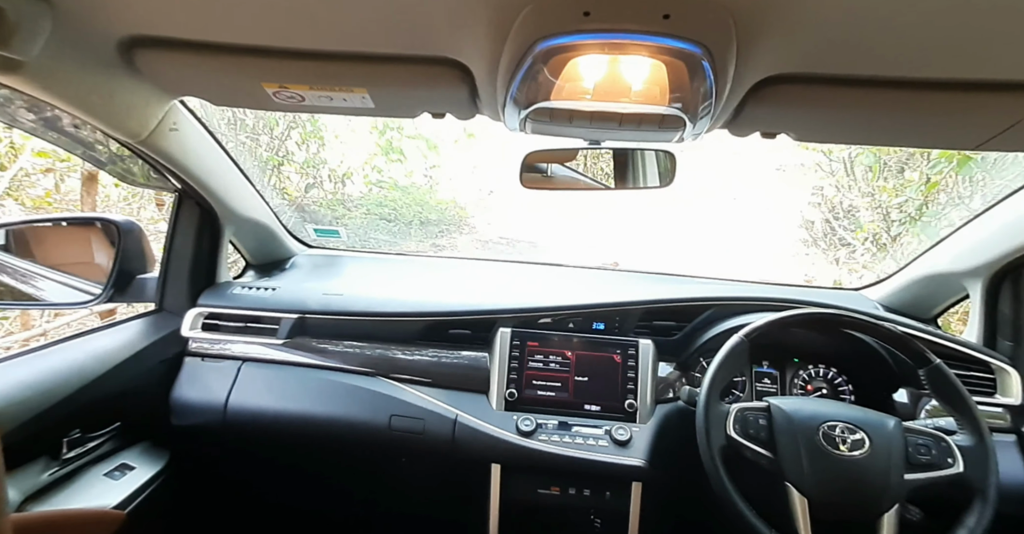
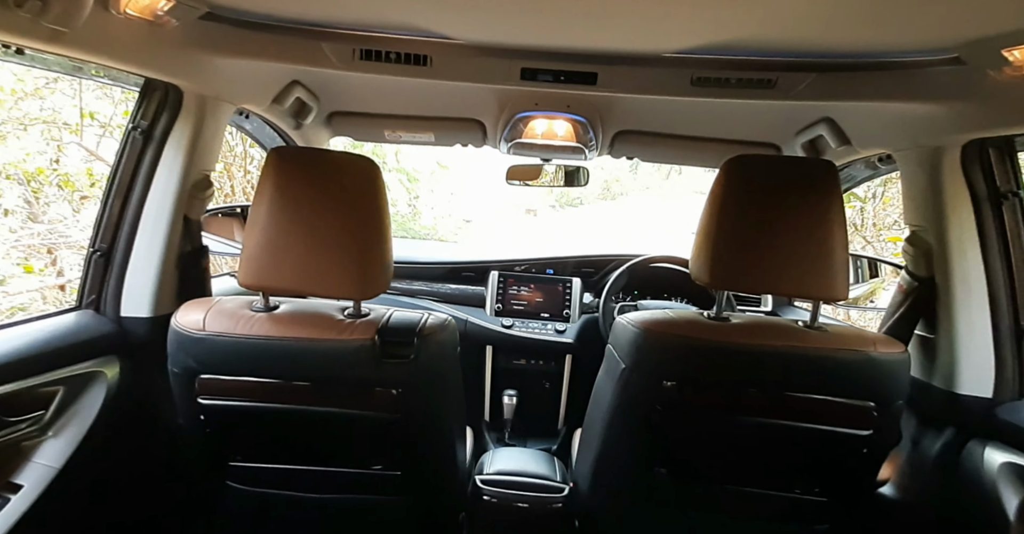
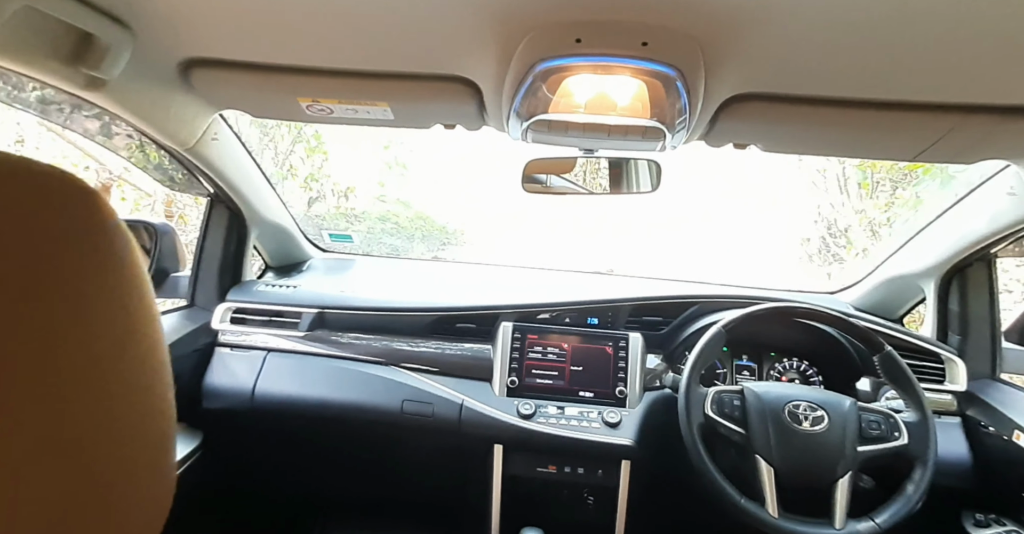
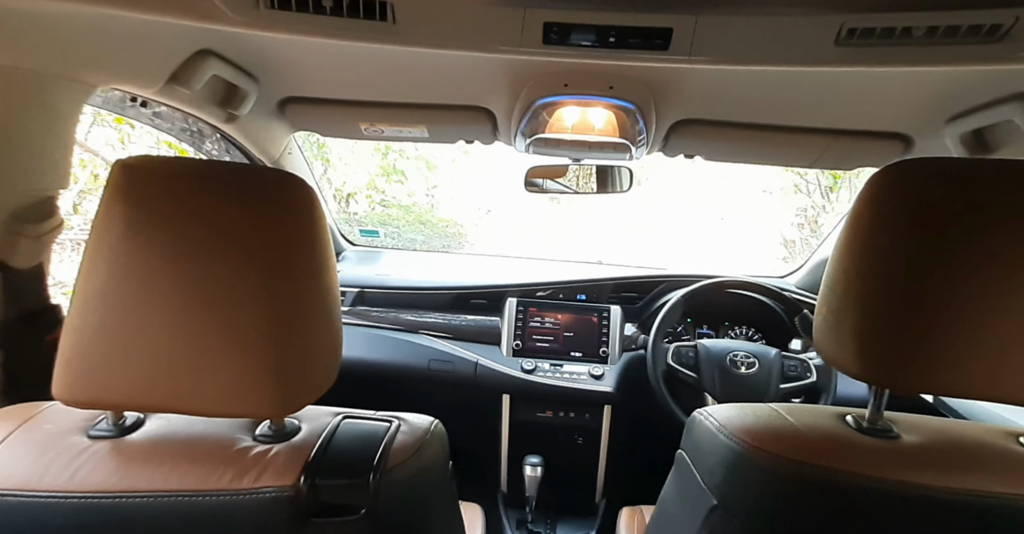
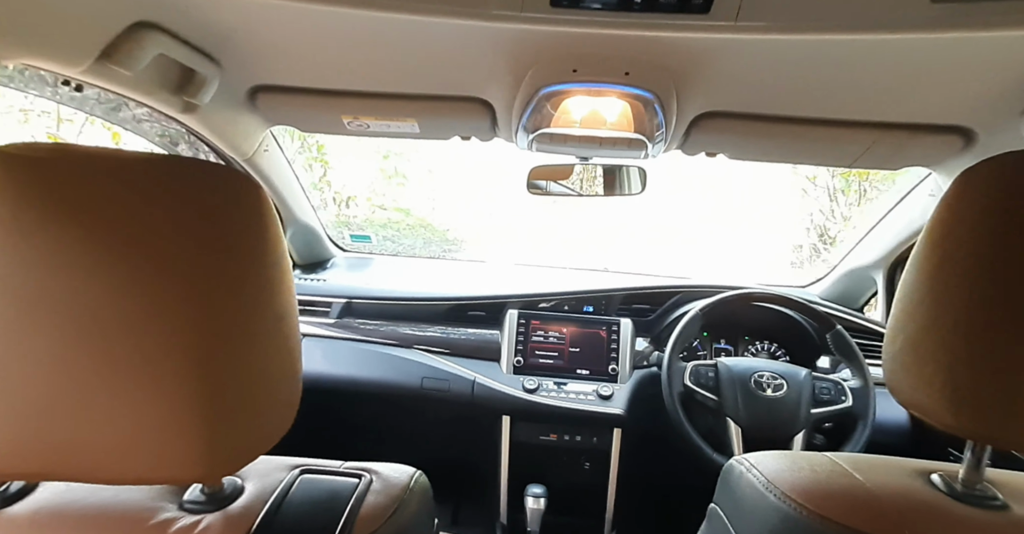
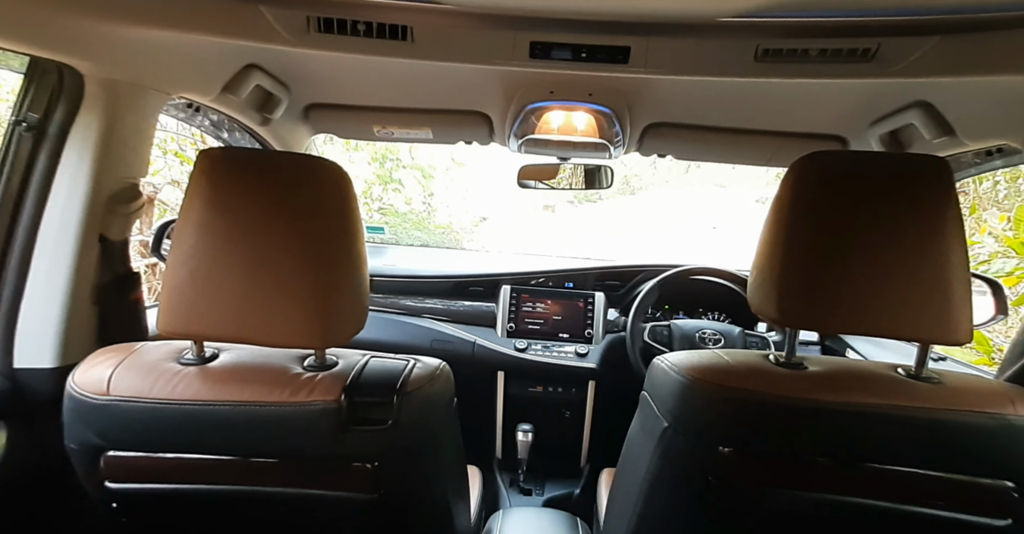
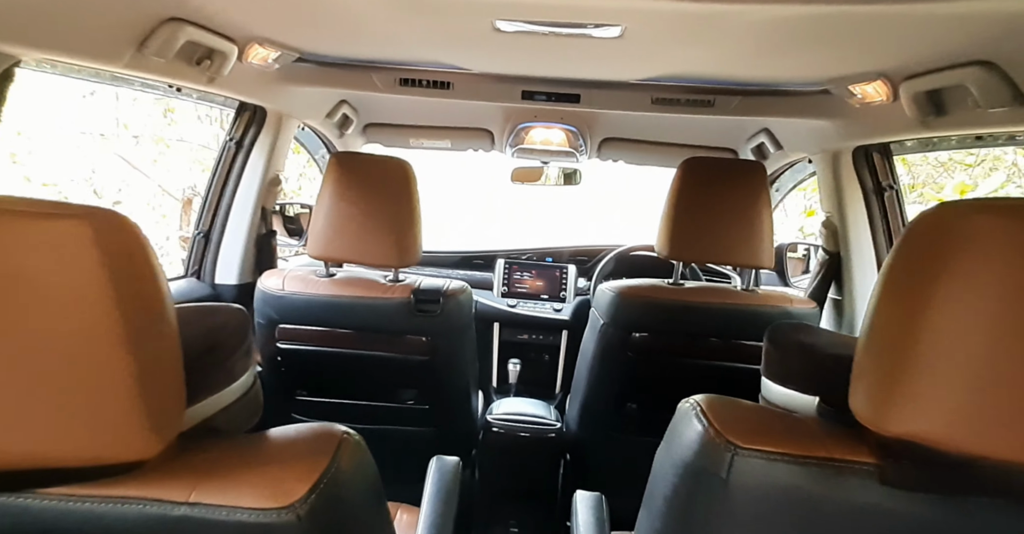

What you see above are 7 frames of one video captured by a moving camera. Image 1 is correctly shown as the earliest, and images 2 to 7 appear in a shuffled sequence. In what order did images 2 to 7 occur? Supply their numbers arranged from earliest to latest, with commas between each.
3, 5, 4, 6, 2, 7
